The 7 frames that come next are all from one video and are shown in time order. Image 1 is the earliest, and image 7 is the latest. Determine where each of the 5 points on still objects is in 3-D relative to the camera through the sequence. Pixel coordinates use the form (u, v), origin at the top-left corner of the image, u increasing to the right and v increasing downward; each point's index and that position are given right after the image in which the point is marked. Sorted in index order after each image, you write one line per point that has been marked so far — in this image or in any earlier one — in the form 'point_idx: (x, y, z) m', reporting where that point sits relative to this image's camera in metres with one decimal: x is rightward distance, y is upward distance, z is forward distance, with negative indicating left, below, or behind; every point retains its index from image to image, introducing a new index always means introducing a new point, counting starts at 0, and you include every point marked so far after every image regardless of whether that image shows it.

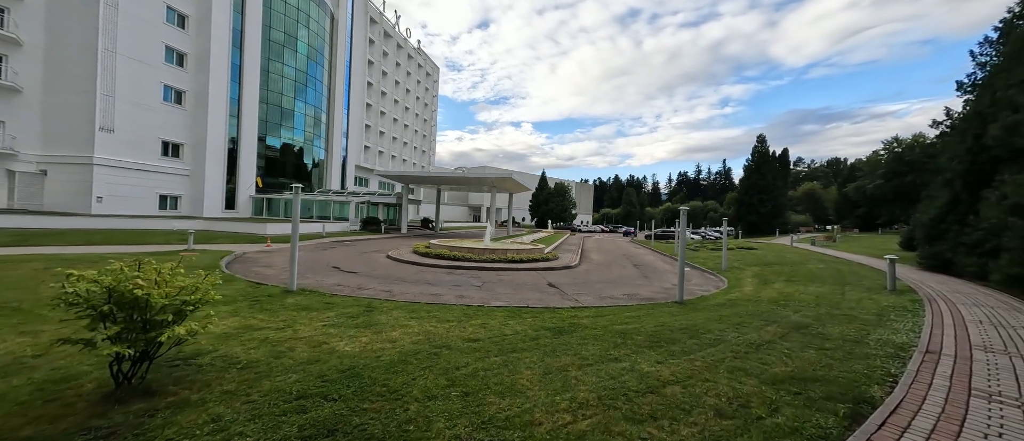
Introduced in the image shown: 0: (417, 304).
0: (-1.9, -1.6, +7.5) m
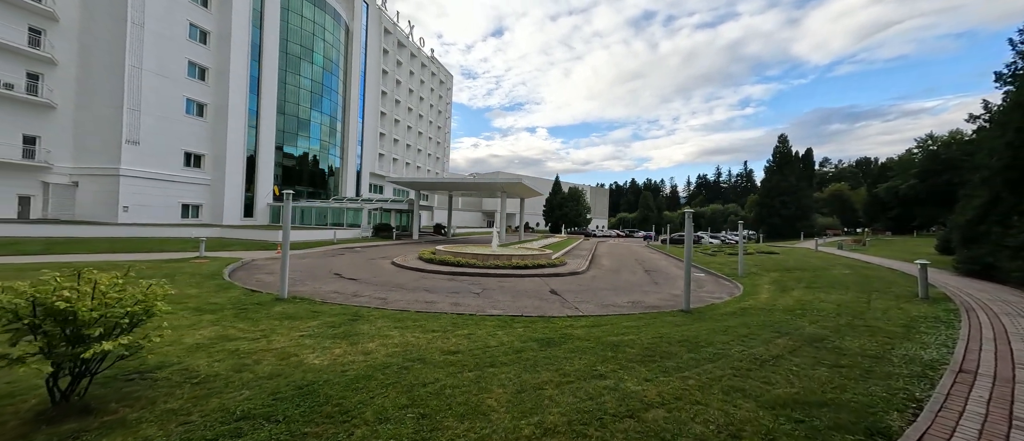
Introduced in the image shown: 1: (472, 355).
0: (-2.0, -1.8, +7.2) m
1: (-0.5, -1.7, +4.9) m
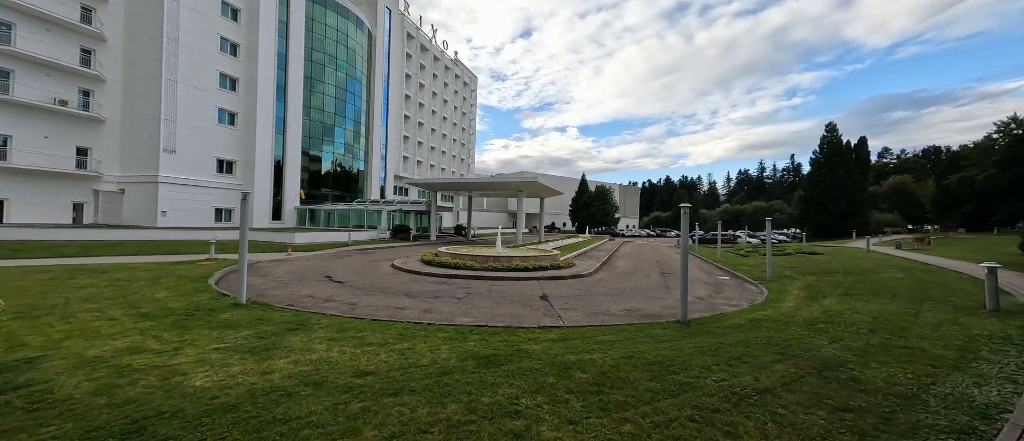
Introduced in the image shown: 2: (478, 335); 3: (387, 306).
0: (-2.6, -1.7, +6.6) m
1: (-1.4, -1.7, +4.1) m
2: (-0.5, -1.8, +6.0) m
3: (-2.8, -1.9, +8.3) m
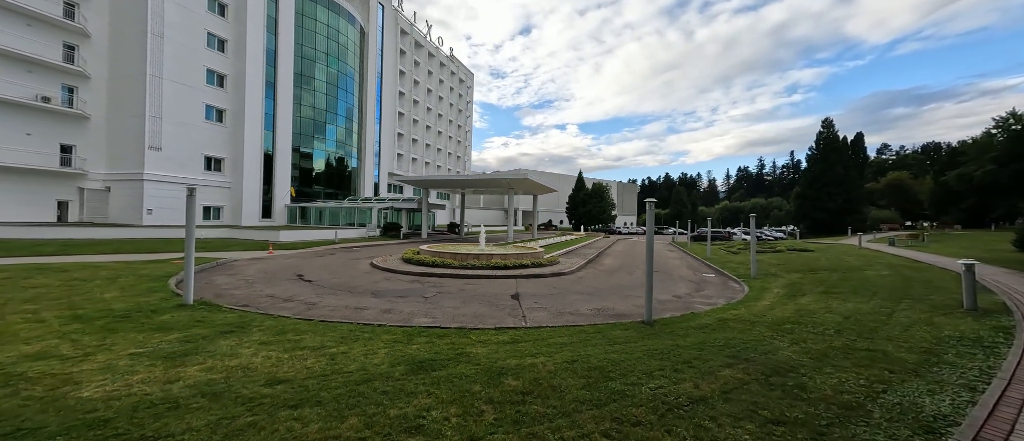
0: (-3.4, -1.7, +6.3) m
1: (-2.1, -1.6, +3.8) m
2: (-1.3, -1.7, +5.7) m
3: (-3.5, -1.8, +8.0) m
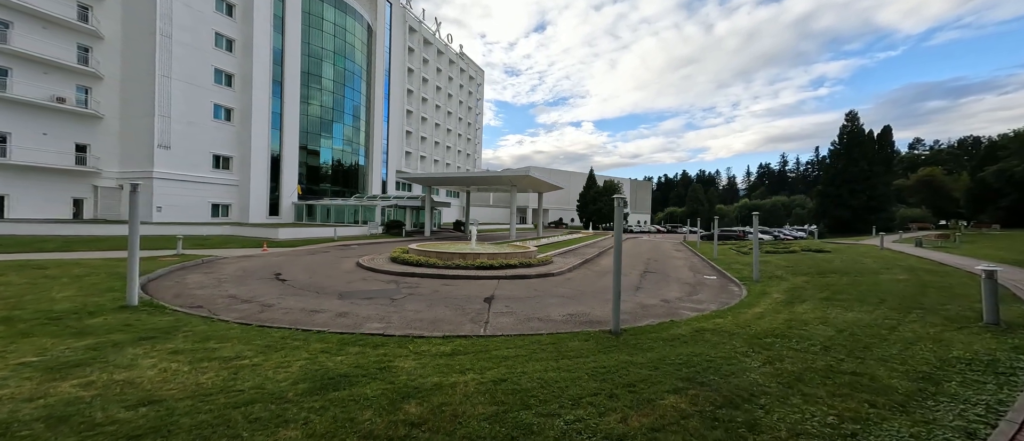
0: (-4.2, -1.6, +5.8) m
1: (-3.0, -1.6, +3.3) m
2: (-2.1, -1.7, +5.2) m
3: (-4.2, -1.8, +7.6) m
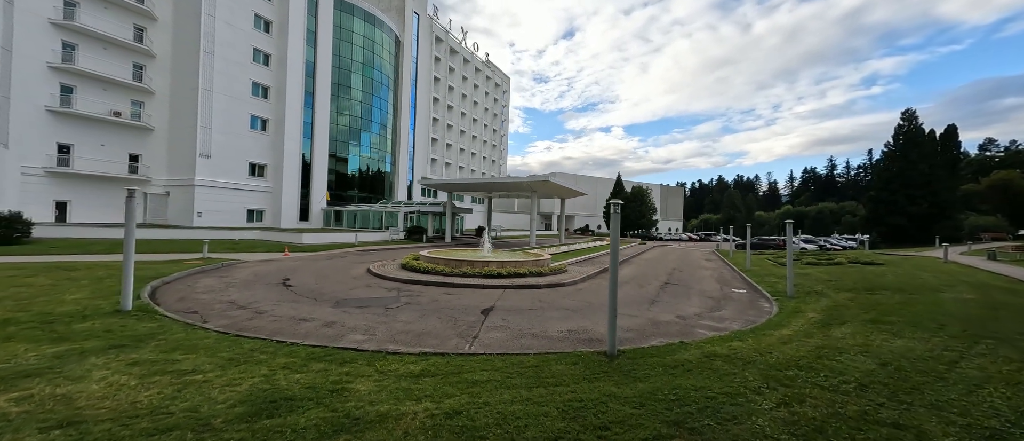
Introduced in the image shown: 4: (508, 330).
0: (-4.4, -1.7, +5.7) m
1: (-3.4, -1.7, +3.1) m
2: (-2.4, -1.8, +4.8) m
3: (-4.3, -1.9, +7.4) m
4: (0.0, -2.0, +7.0) m
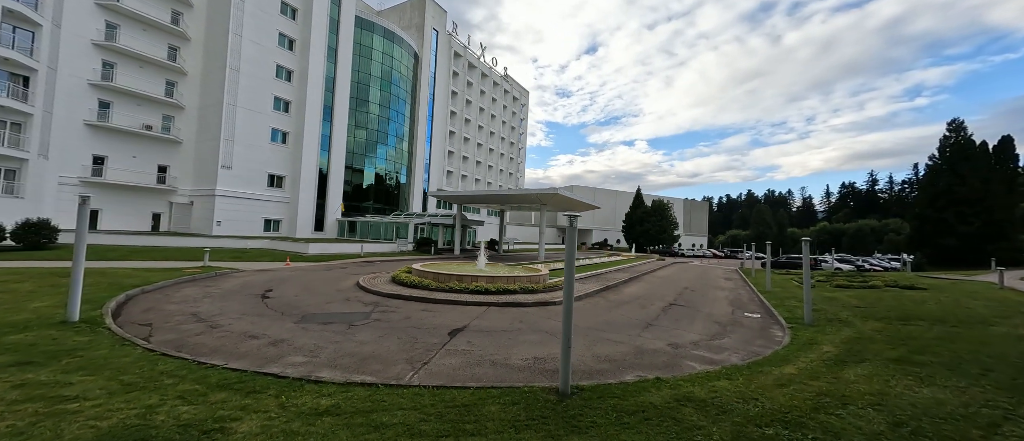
0: (-5.1, -1.9, +5.2) m
1: (-4.3, -1.7, +2.6) m
2: (-3.2, -1.9, +4.3) m
3: (-4.9, -2.1, +7.0) m
4: (-0.7, -2.2, +6.3) m
